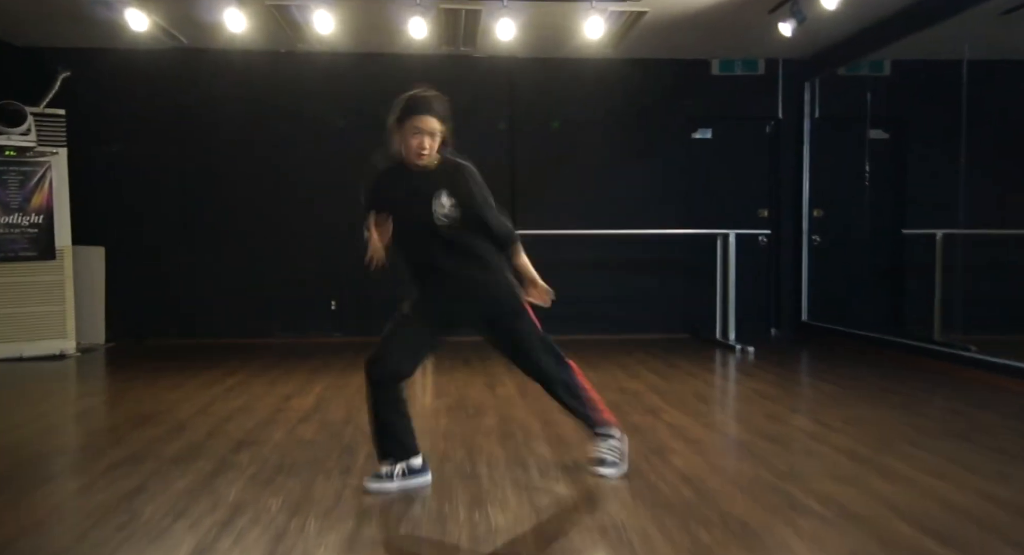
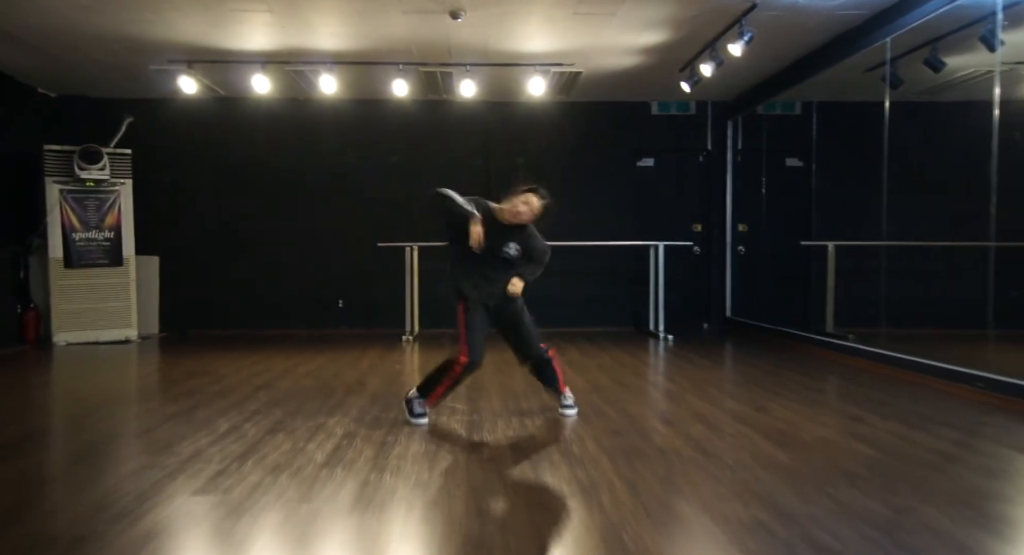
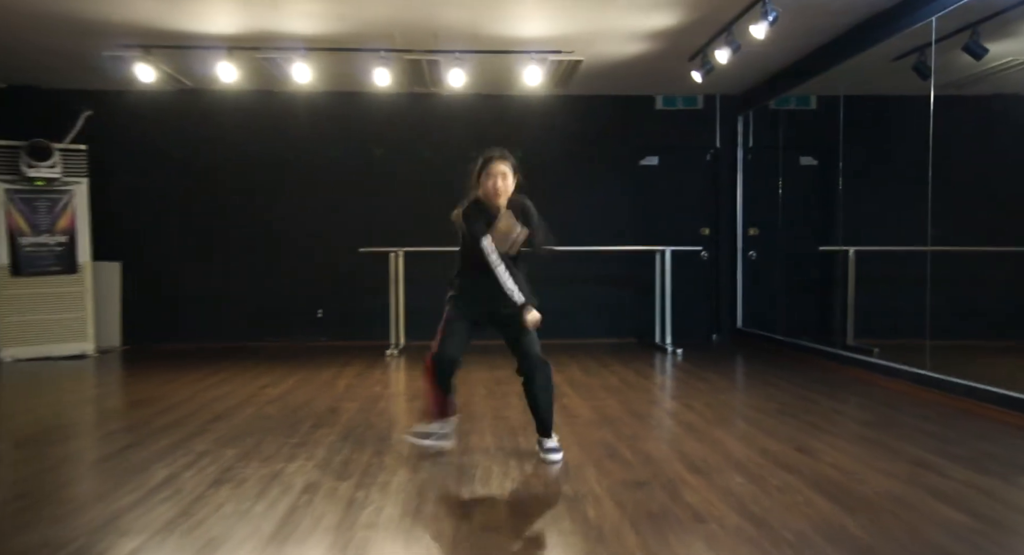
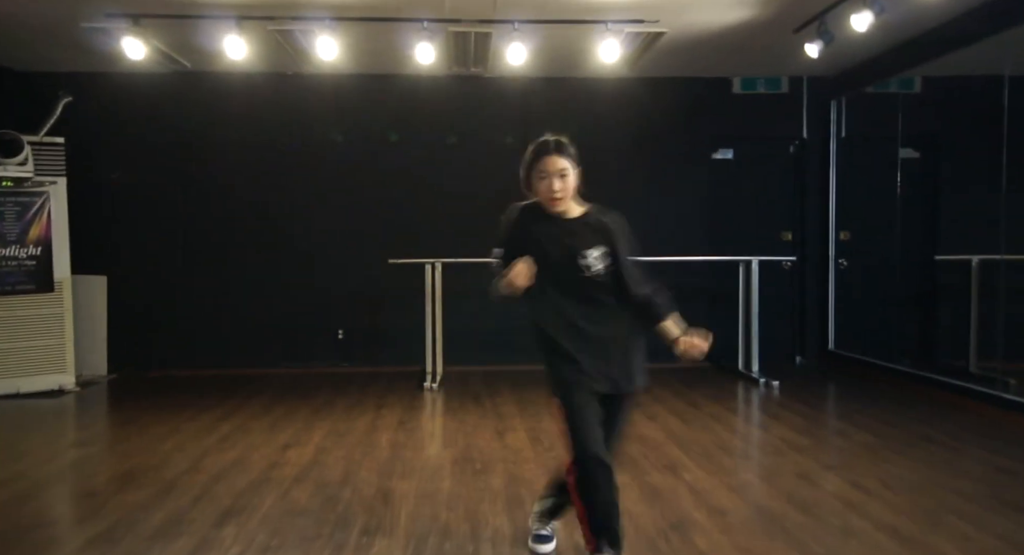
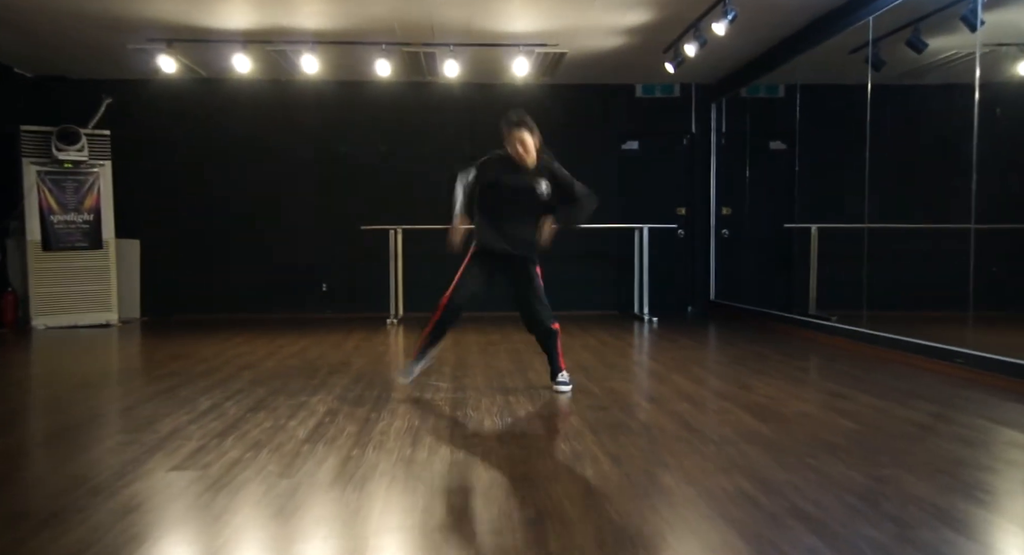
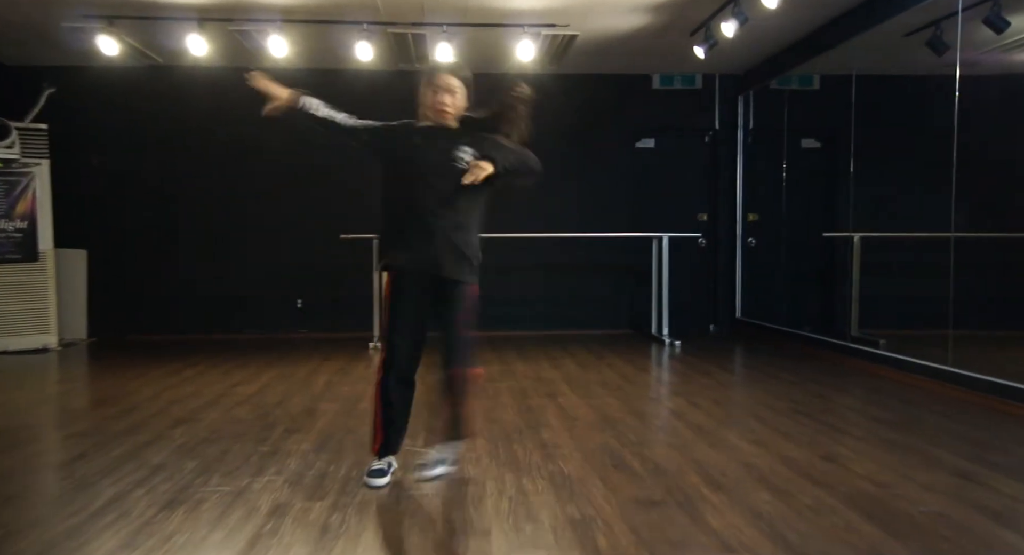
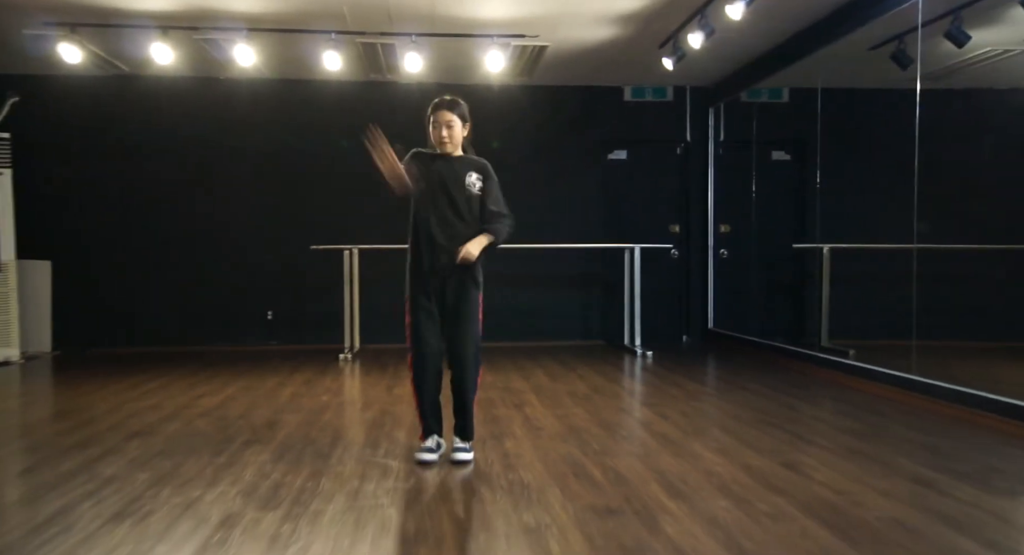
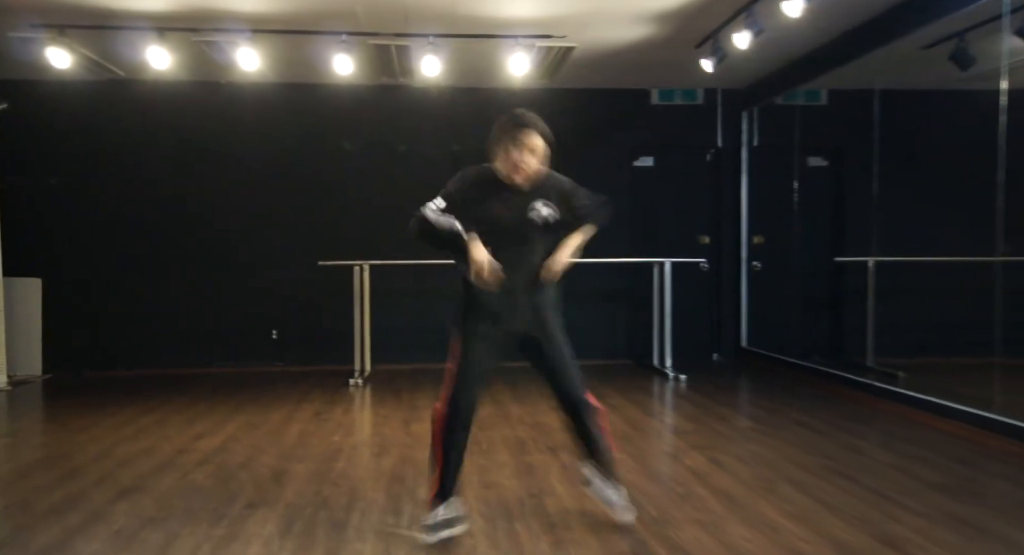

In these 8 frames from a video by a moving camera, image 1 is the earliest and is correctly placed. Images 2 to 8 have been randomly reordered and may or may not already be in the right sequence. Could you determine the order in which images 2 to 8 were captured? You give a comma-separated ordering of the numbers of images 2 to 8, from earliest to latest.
4, 8, 7, 3, 2, 5, 6
